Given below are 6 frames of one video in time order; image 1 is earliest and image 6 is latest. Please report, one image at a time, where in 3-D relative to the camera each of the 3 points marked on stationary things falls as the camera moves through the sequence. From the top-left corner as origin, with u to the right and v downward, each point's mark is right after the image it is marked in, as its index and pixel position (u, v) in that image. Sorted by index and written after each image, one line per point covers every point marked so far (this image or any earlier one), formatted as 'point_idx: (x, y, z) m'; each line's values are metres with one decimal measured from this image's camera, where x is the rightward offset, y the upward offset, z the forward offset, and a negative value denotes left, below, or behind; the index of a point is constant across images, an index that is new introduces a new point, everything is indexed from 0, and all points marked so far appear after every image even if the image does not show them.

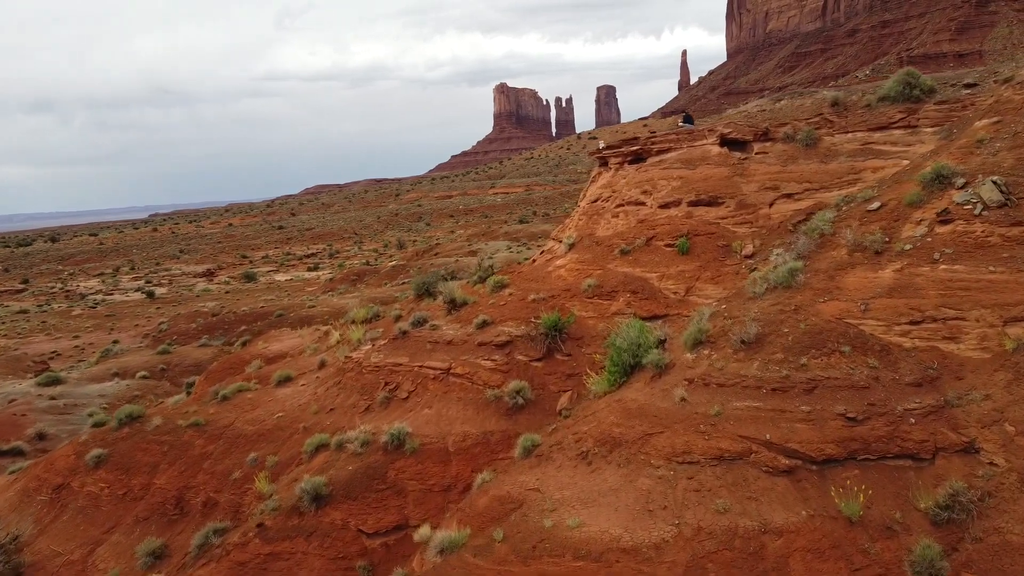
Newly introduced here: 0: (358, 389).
0: (-2.2, -1.4, +11.2) m
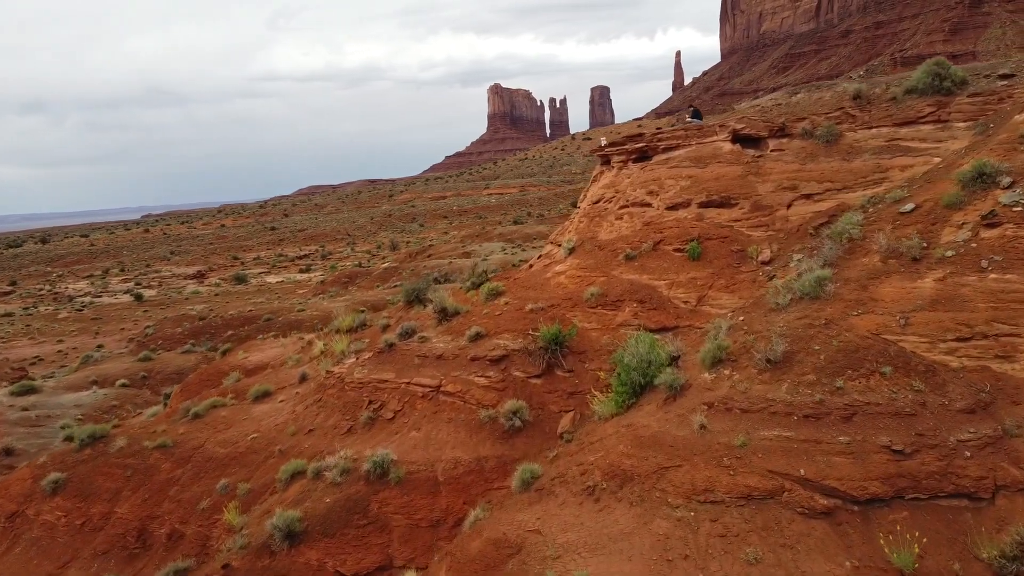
0: (-2.2, -1.5, +10.2) m
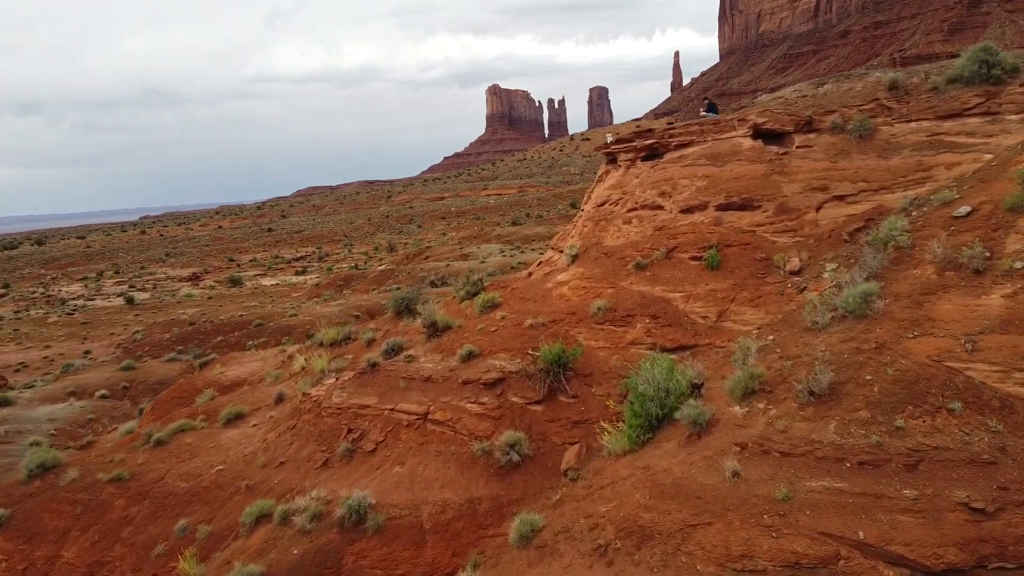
0: (-2.2, -1.7, +9.1) m
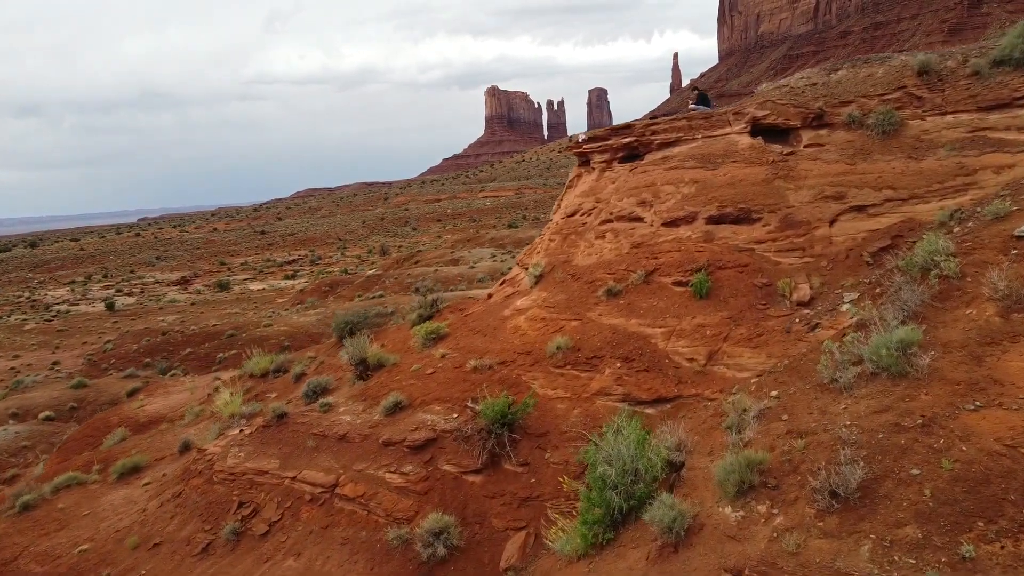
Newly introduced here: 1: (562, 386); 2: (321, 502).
0: (-2.8, -2.0, +7.2) m
1: (+0.4, -0.9, +7.2) m
2: (-1.6, -1.8, +6.7) m
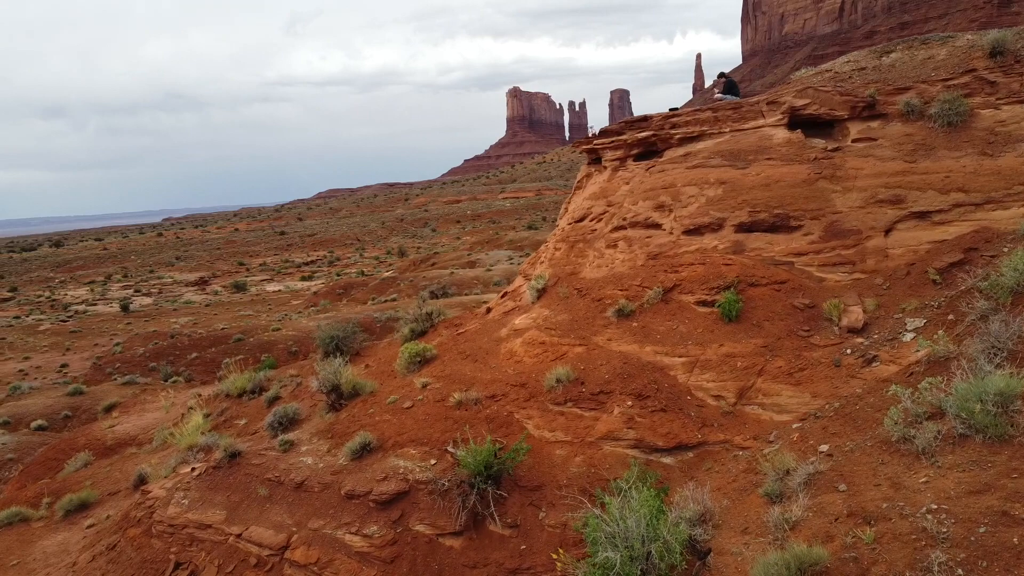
0: (-2.9, -2.1, +6.1) m
1: (+0.4, -1.0, +6.0) m
2: (-1.7, -1.9, +5.6) m
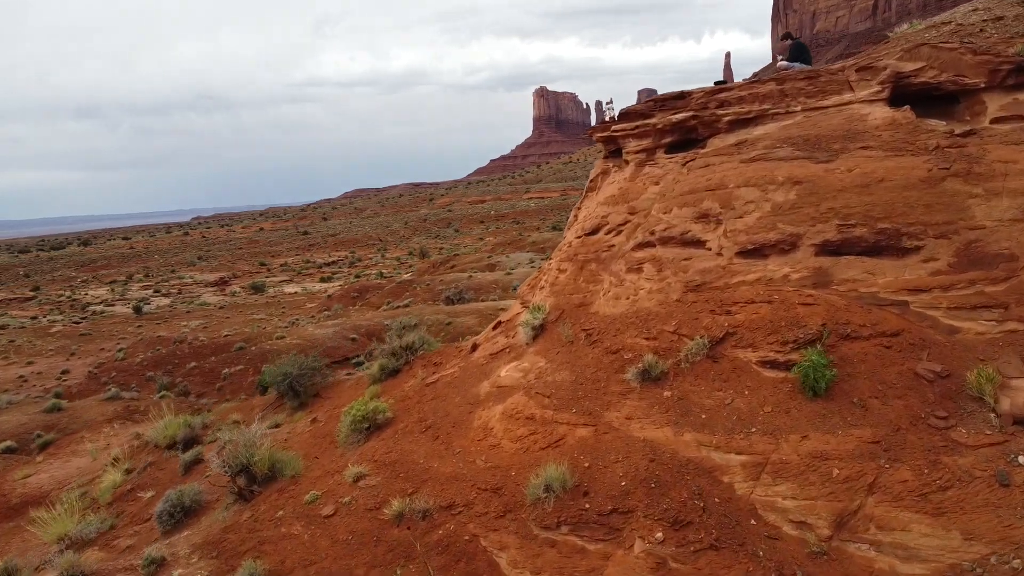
0: (-3.1, -2.4, +4.1) m
1: (+0.2, -1.3, +3.8) m
2: (-1.9, -2.2, +3.5) m
